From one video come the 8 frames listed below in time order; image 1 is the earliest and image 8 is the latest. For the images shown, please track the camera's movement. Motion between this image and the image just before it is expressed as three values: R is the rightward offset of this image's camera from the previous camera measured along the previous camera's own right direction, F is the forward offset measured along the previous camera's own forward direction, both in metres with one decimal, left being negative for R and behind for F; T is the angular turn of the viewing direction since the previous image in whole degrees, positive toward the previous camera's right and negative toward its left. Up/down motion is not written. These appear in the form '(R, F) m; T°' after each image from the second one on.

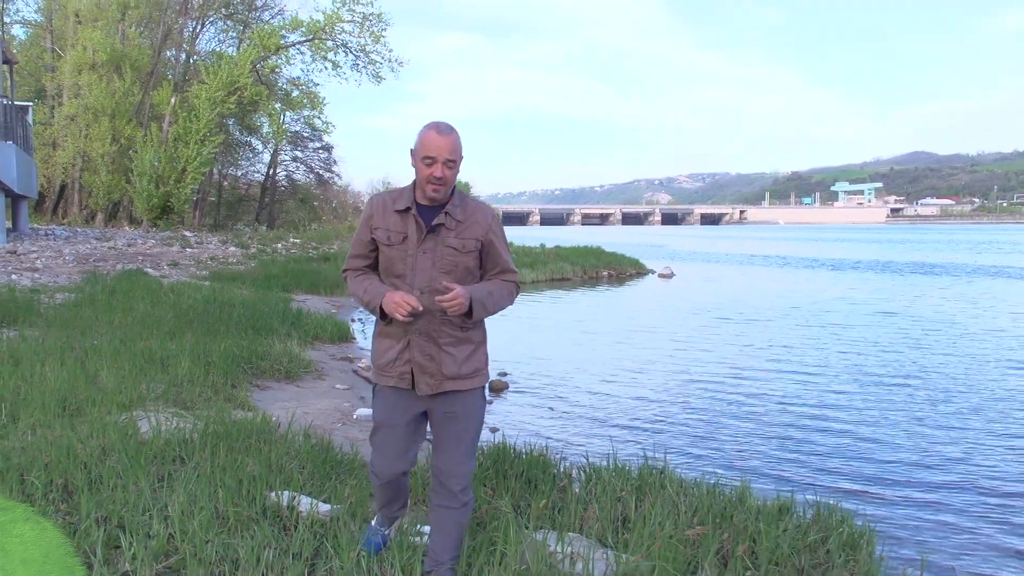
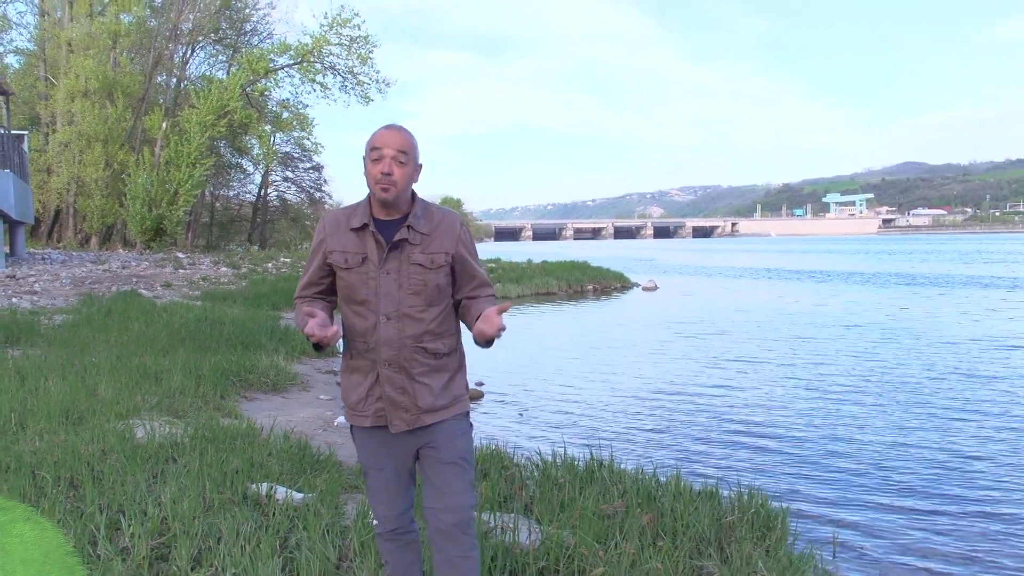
(+0.3, -0.7) m; 0°
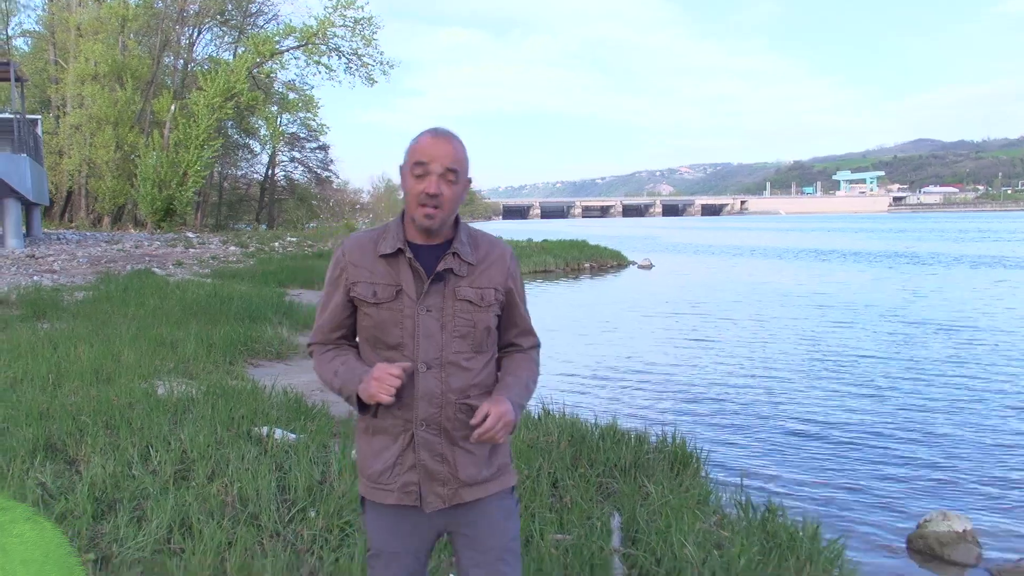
(+0.4, -1.1) m; -1°
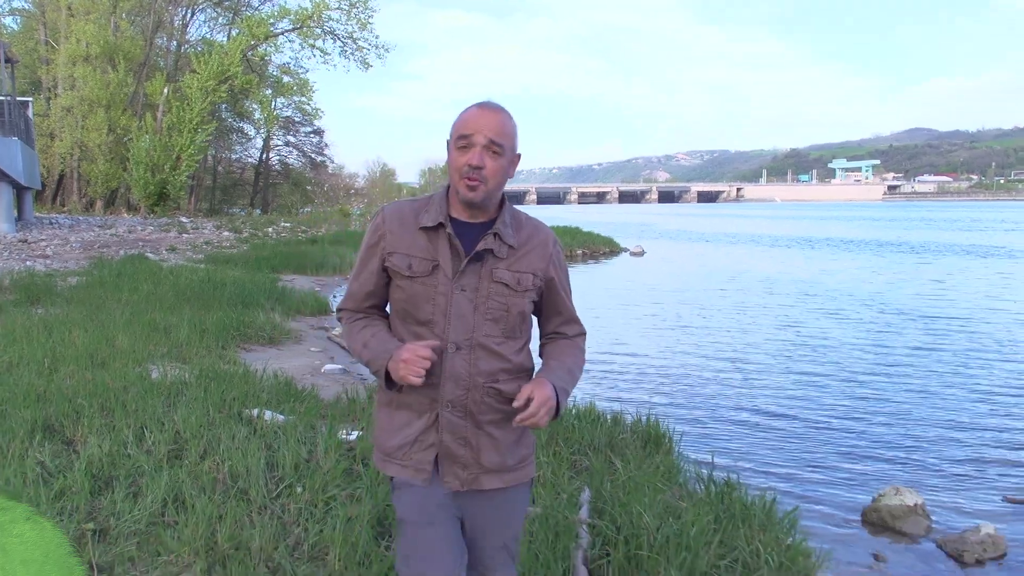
(+0.1, -0.3) m; 0°
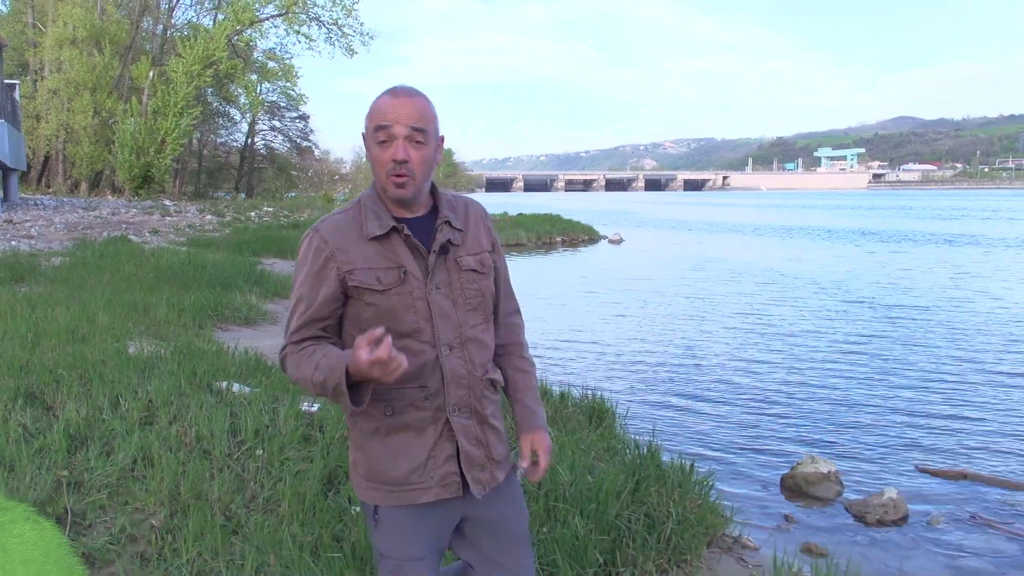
(+0.3, -0.5) m; +1°
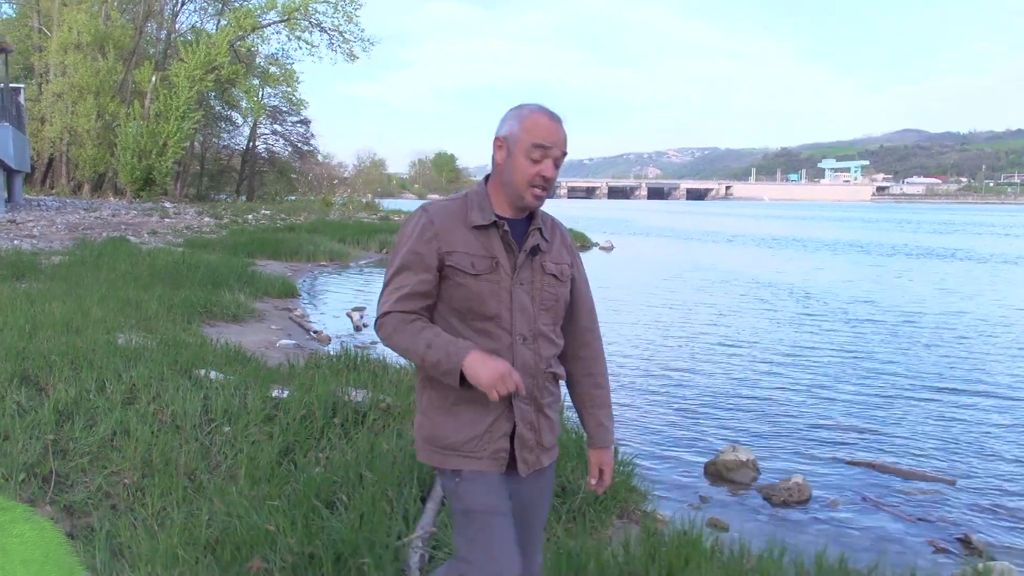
(+0.4, -0.7) m; 0°
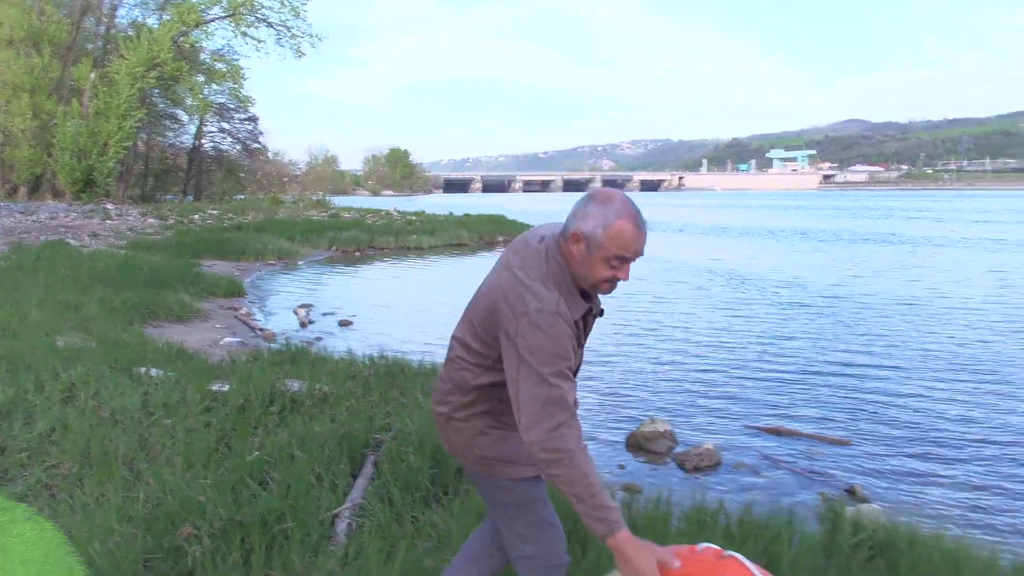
(+0.2, -0.3) m; +3°
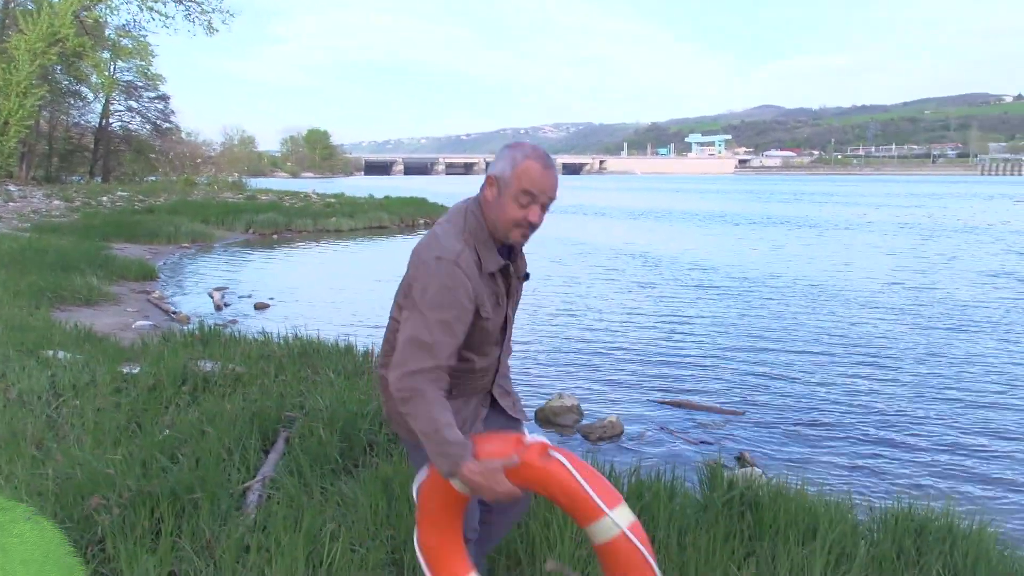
(+0.1, -0.3) m; +5°
